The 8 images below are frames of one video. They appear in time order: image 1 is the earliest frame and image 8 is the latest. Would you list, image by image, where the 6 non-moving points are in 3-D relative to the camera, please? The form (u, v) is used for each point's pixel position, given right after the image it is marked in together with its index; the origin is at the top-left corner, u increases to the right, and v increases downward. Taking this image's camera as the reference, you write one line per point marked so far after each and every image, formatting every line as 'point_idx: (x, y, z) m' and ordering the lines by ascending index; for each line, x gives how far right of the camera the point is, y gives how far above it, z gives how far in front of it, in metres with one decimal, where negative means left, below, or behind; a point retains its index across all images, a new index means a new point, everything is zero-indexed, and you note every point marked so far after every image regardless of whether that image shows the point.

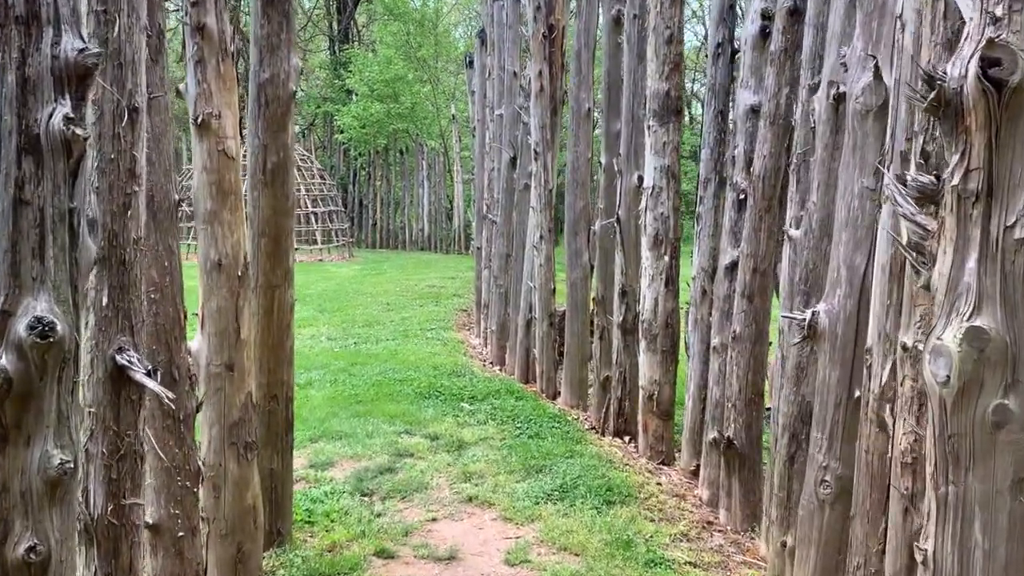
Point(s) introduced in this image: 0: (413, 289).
0: (-1.4, 0.0, +12.0) m
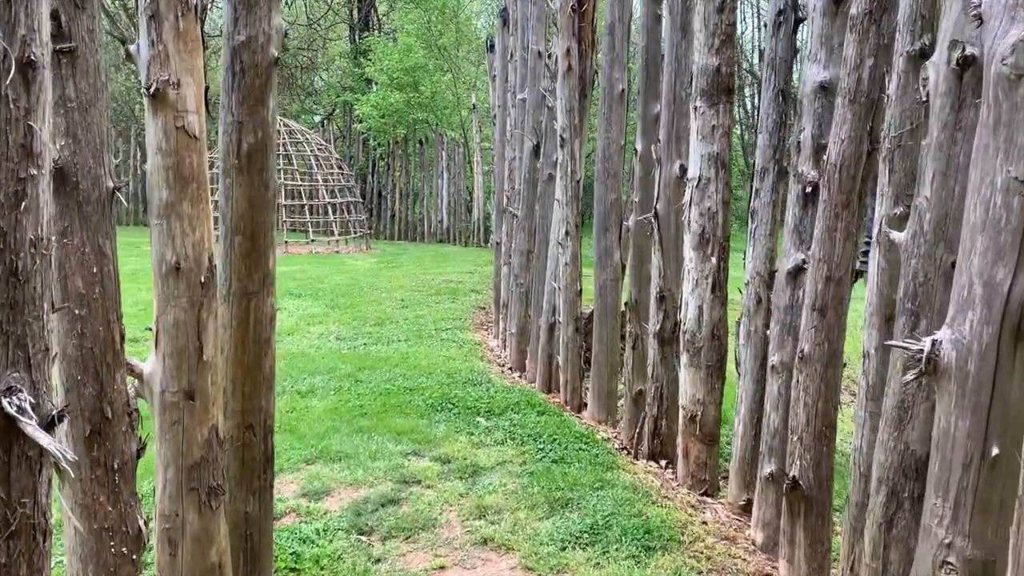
0: (-1.1, +0.1, +11.5) m
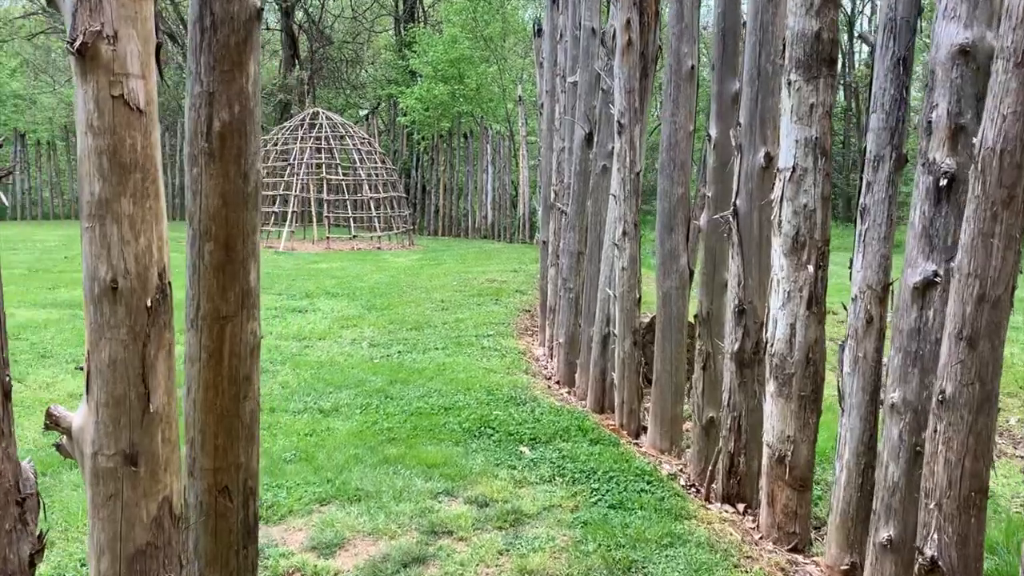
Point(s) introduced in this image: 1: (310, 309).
0: (-0.5, +0.1, +10.9) m
1: (-2.1, -0.2, +9.1) m
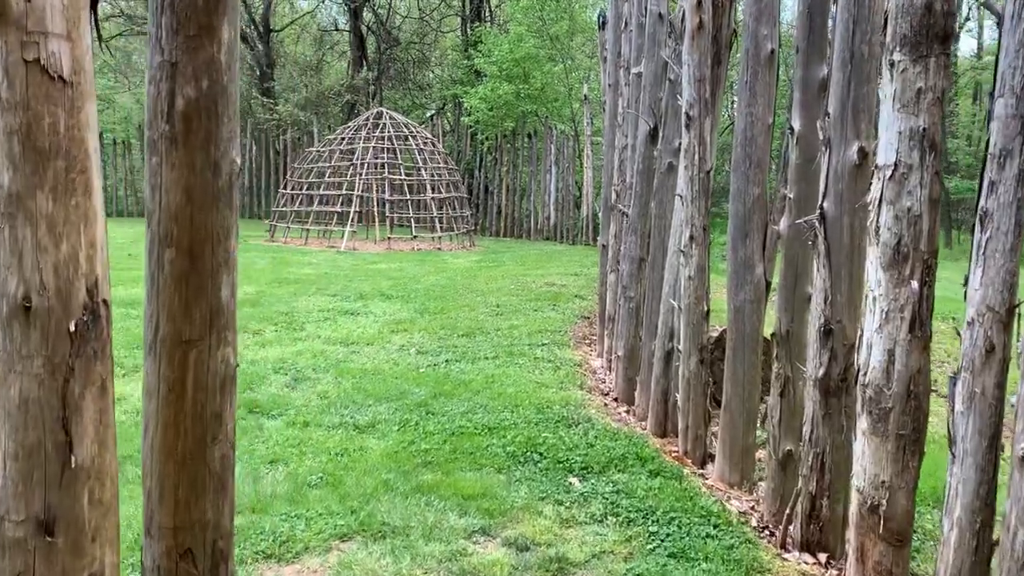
0: (+0.2, 0.0, +10.5) m
1: (-1.5, -0.2, +8.8) m
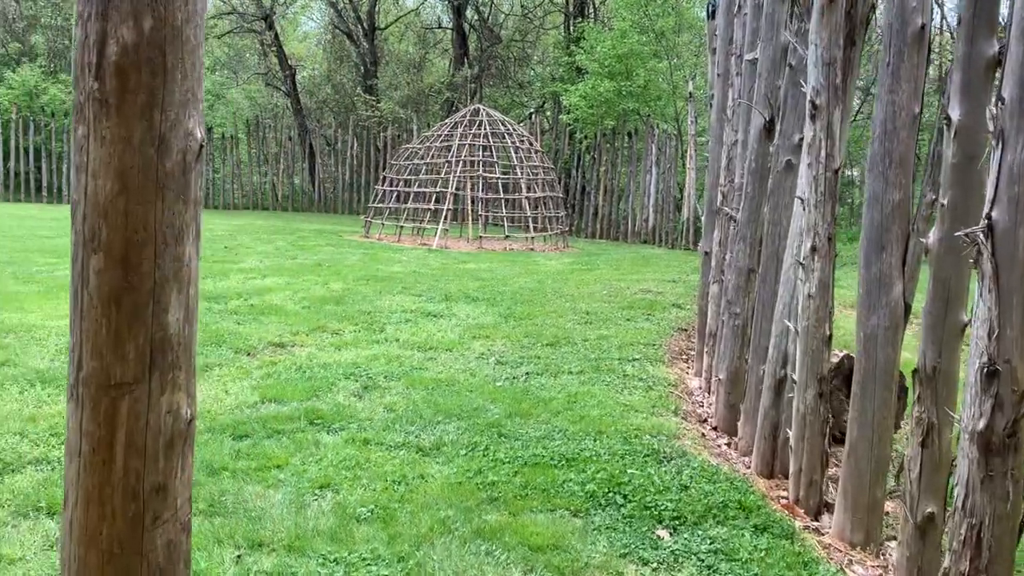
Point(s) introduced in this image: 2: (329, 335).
0: (+1.3, -0.1, +9.9) m
1: (-0.7, -0.3, +8.4) m
2: (-1.6, -0.4, +7.4) m
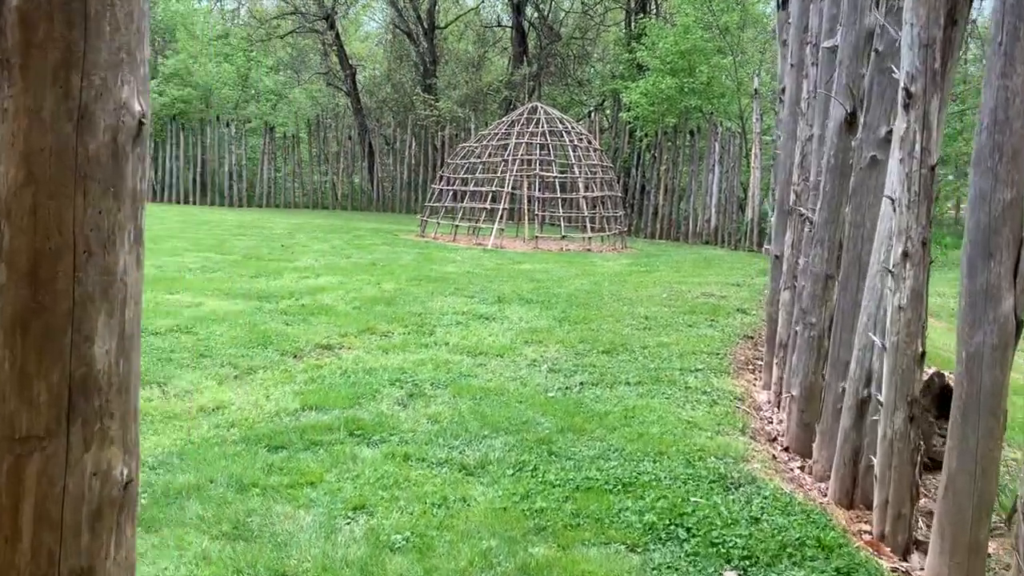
0: (+1.9, -0.1, +9.5) m
1: (-0.1, -0.3, +8.1) m
2: (-1.1, -0.4, +7.2) m
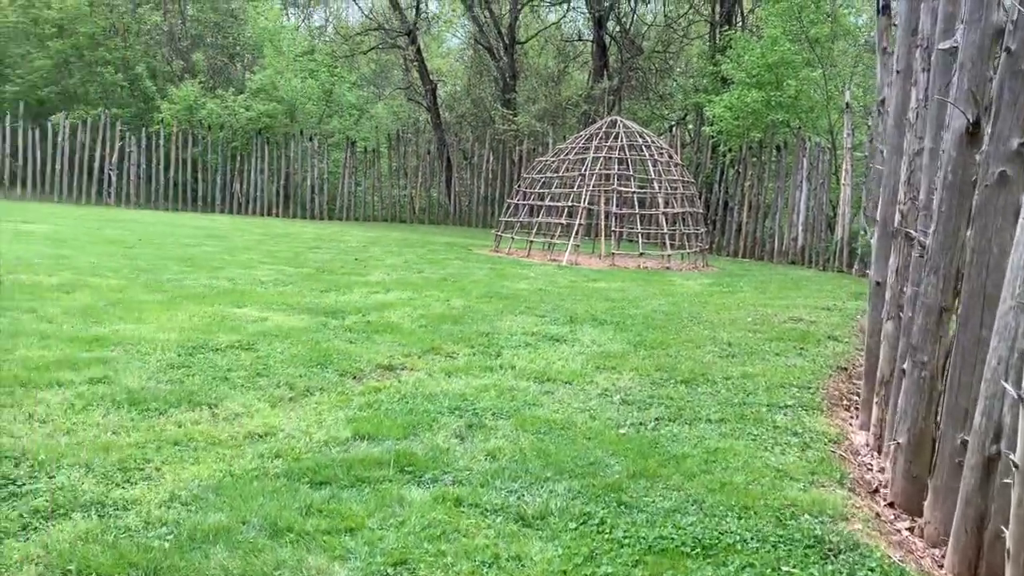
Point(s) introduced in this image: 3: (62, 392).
0: (+2.6, -0.3, +8.9) m
1: (+0.5, -0.5, +7.7) m
2: (-0.6, -0.6, +6.9) m
3: (-2.6, -0.6, +4.9) m
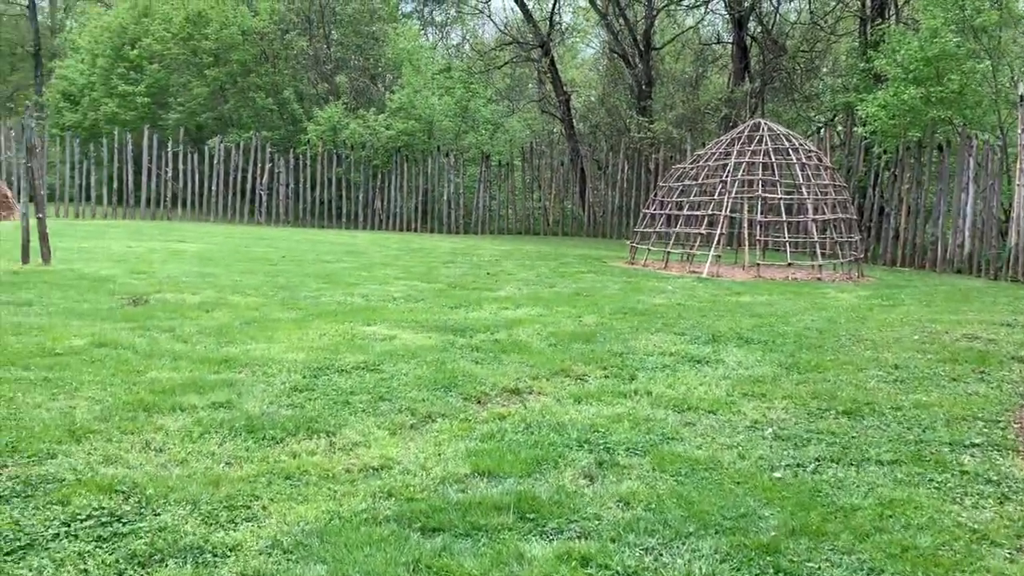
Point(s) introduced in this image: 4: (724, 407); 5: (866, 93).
0: (+3.9, -0.5, +7.9) m
1: (+1.6, -0.6, +7.1) m
2: (+0.5, -0.7, +6.4) m
3: (-1.8, -0.7, +4.8) m
4: (+1.3, -0.7, +5.4) m
5: (+7.3, +4.0, +17.7) m
